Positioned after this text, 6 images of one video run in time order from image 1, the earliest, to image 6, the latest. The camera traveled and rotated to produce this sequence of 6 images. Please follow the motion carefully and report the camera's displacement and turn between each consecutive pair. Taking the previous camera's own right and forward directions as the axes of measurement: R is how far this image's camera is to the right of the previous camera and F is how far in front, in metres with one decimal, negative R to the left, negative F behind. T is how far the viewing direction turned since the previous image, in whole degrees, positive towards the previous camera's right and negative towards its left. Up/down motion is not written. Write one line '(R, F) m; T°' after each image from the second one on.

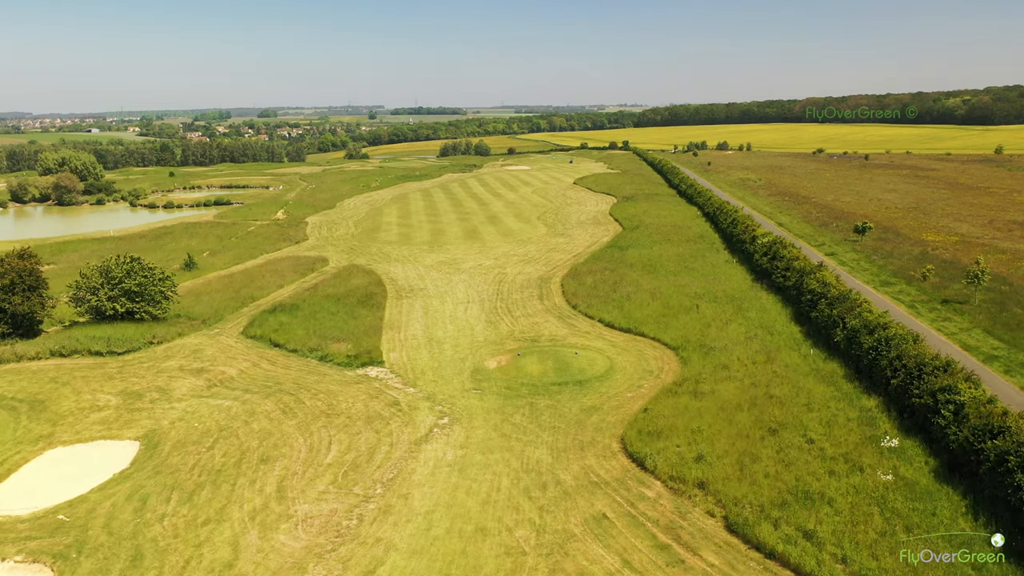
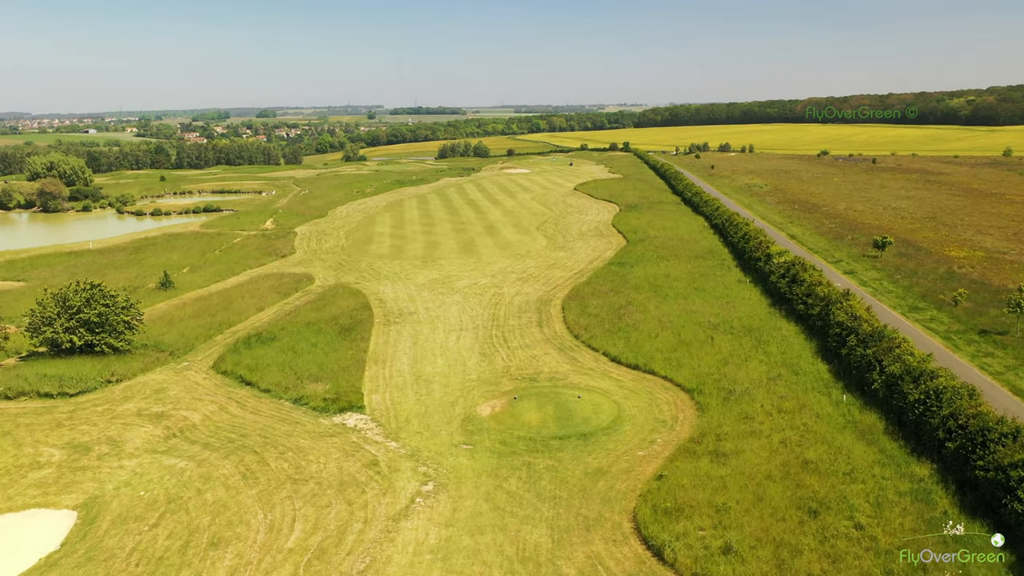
(+0.1, +2.6) m; 0°
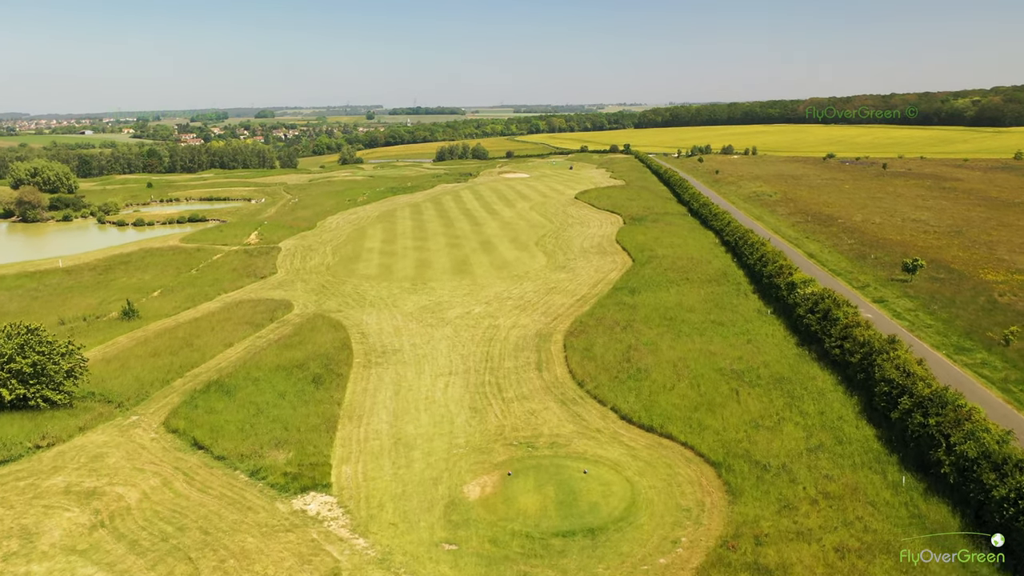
(+0.2, +3.5) m; 0°
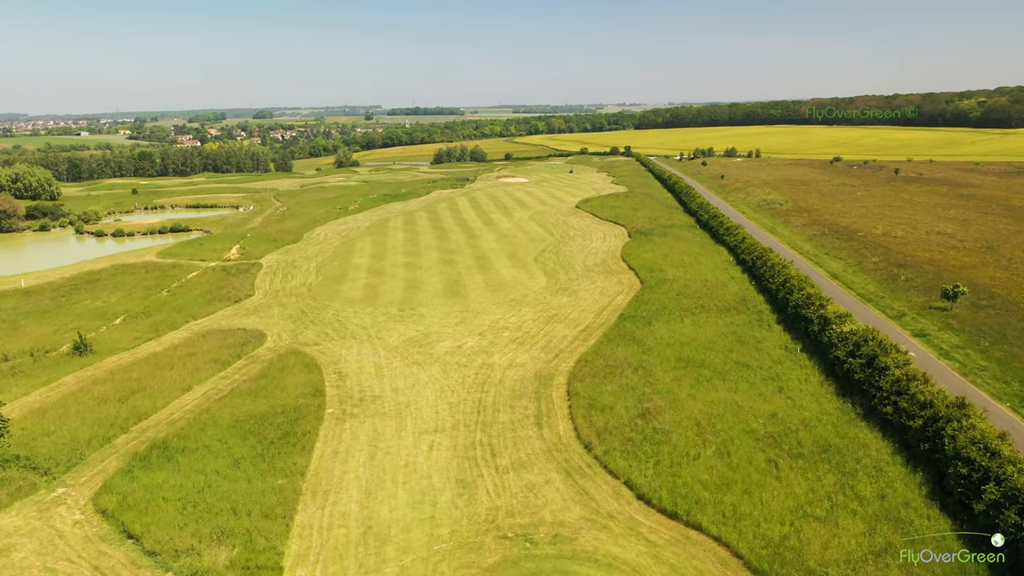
(+0.1, +3.8) m; 0°
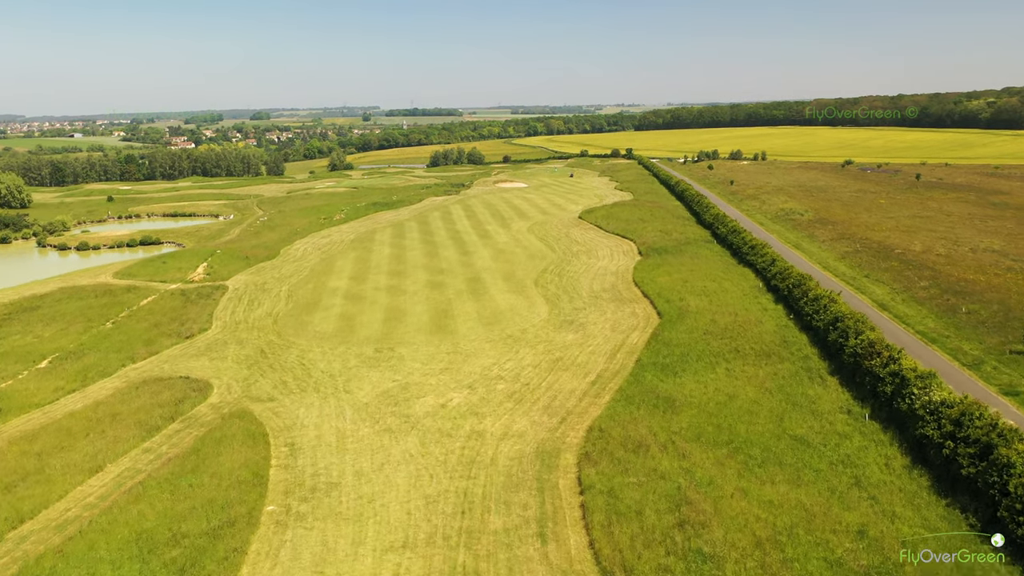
(+0.1, +5.9) m; 0°
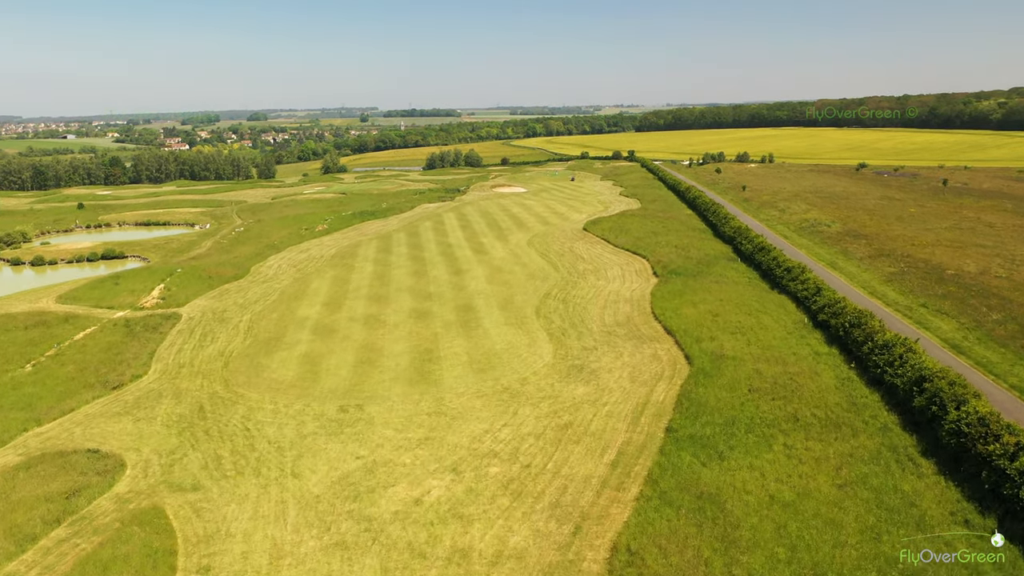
(+0.1, +6.3) m; 0°
